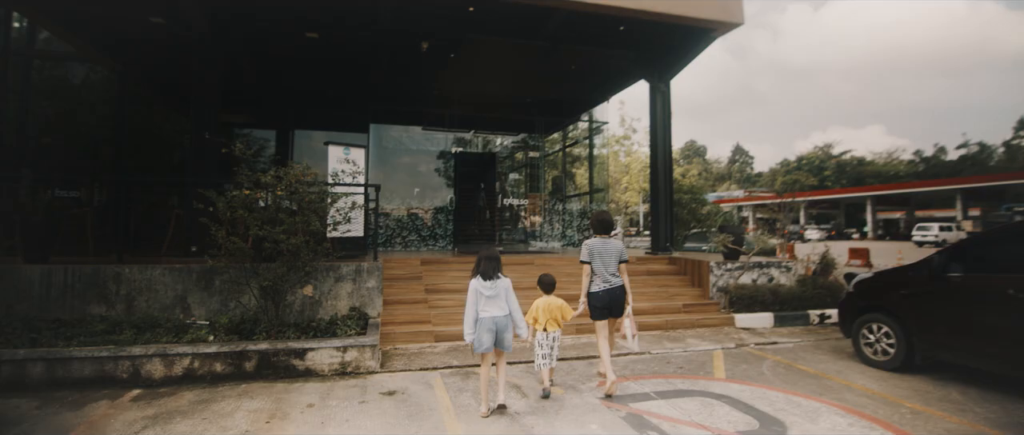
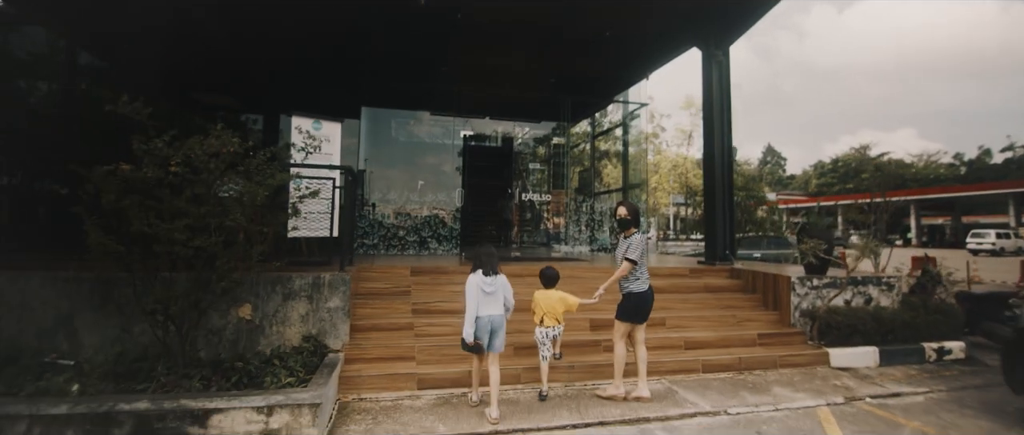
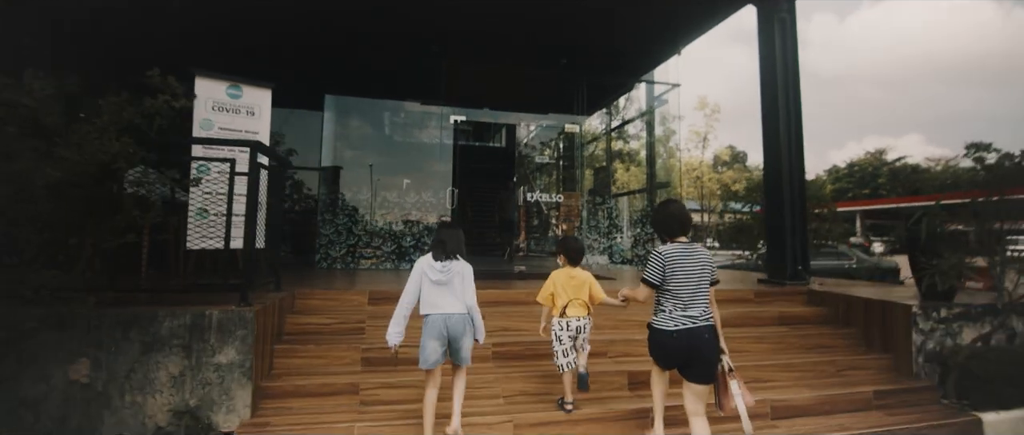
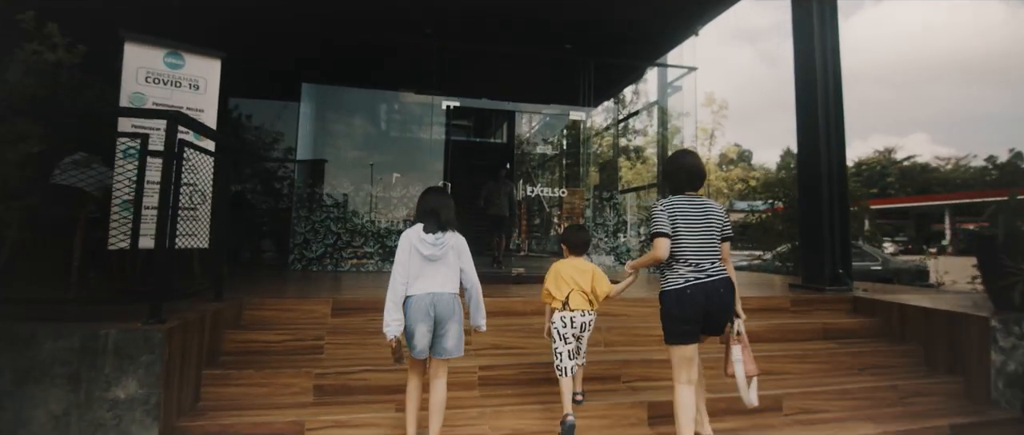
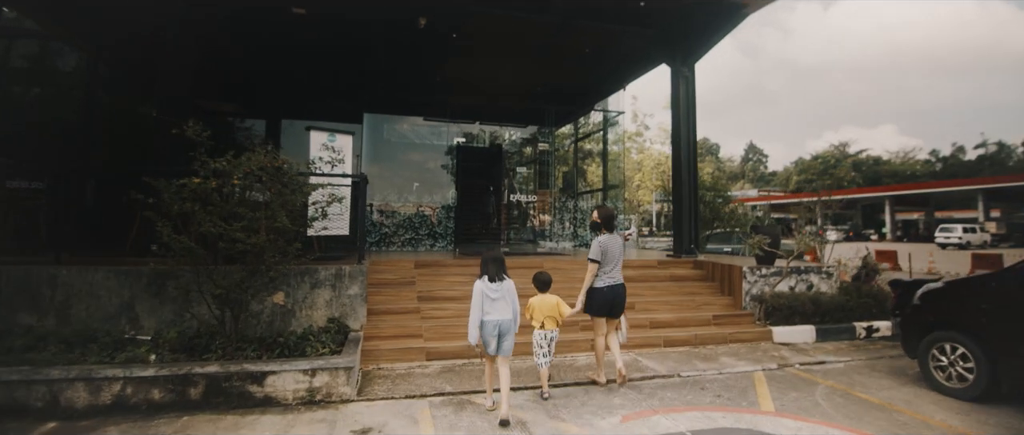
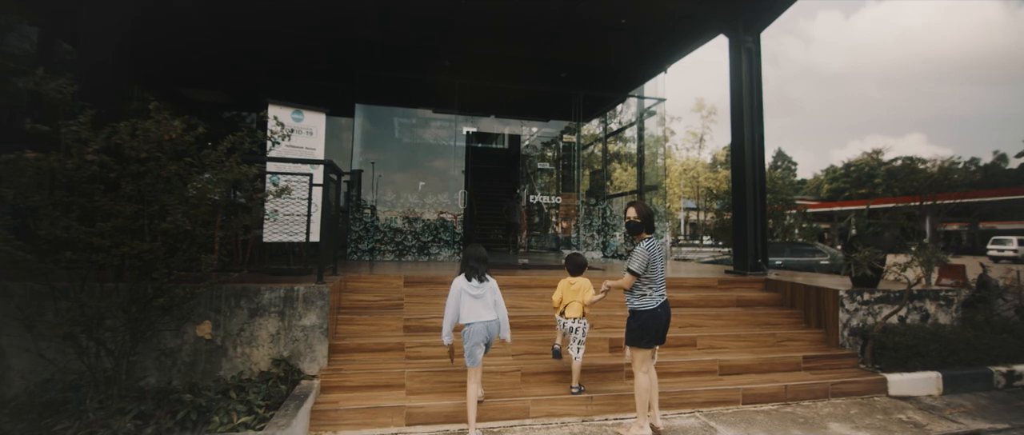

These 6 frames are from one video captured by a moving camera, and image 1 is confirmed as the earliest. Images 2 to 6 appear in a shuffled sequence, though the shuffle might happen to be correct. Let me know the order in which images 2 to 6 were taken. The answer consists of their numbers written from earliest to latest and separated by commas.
5, 2, 6, 3, 4
